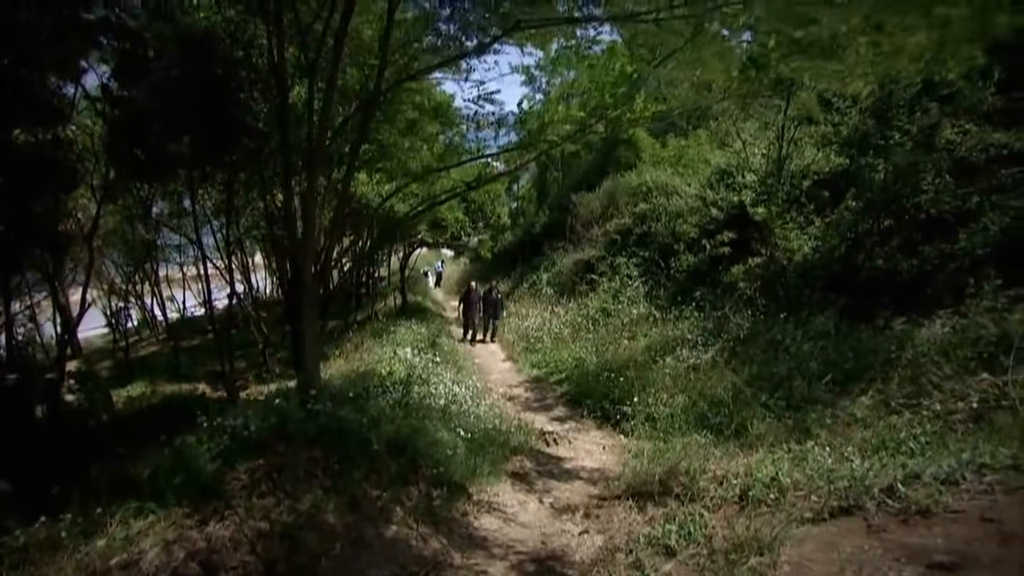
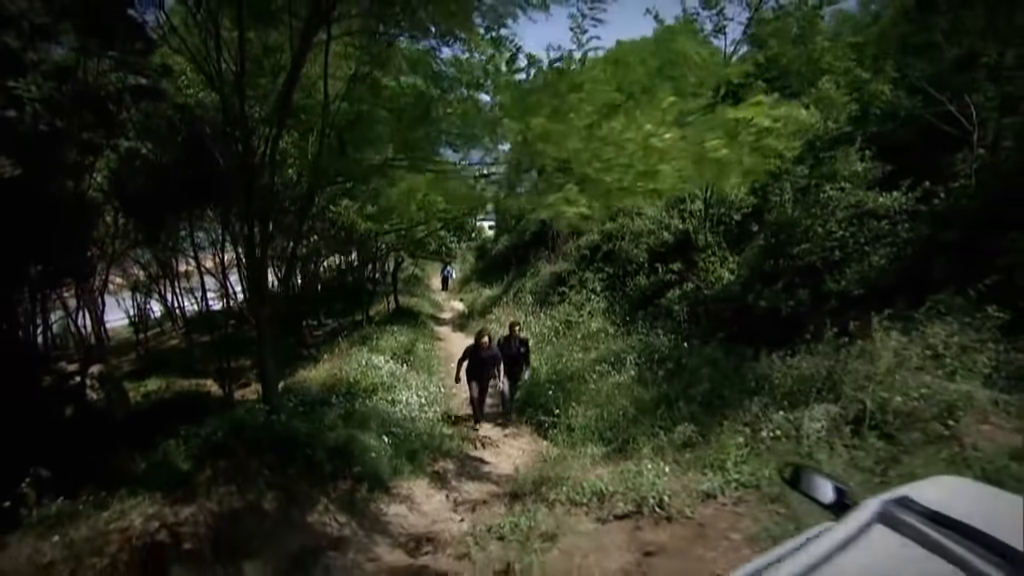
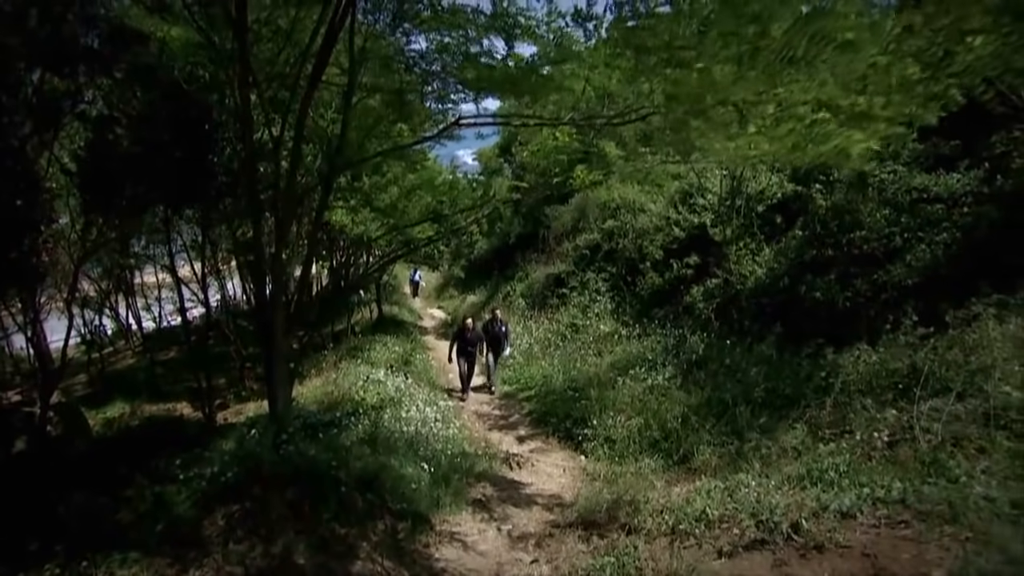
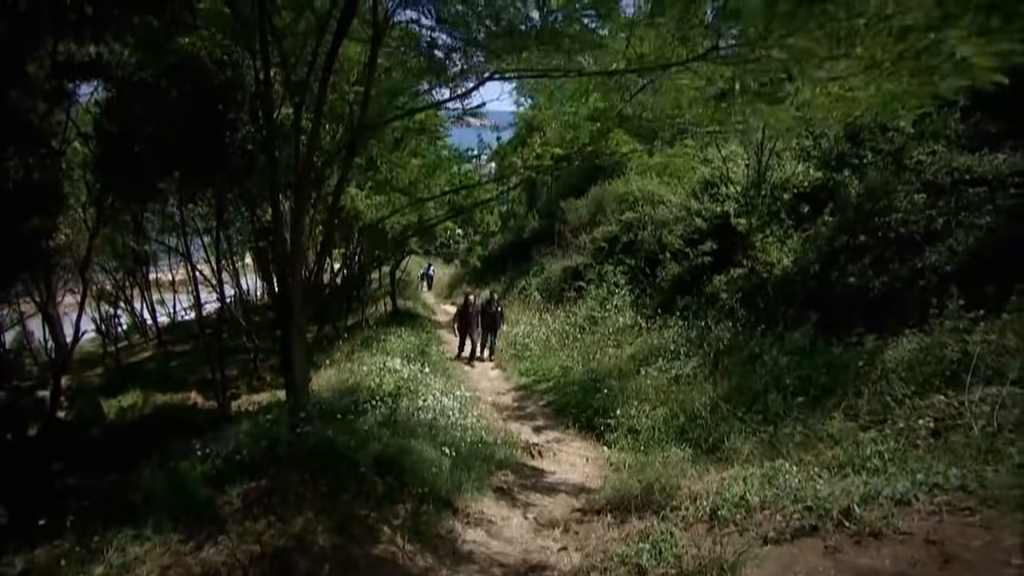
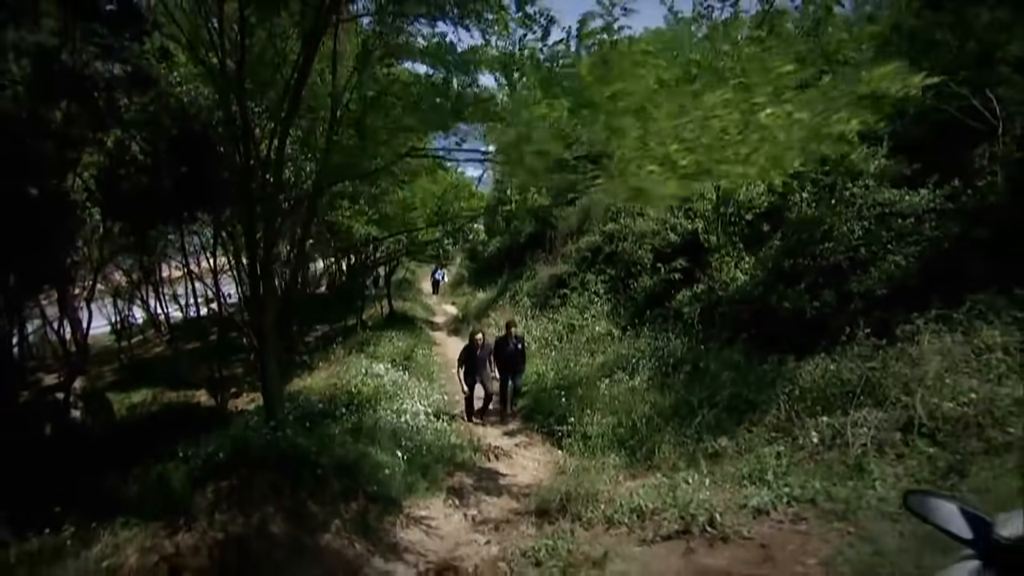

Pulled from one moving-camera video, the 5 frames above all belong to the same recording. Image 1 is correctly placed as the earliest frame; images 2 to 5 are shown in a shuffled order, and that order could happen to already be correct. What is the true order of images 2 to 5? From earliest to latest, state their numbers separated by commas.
4, 3, 5, 2
